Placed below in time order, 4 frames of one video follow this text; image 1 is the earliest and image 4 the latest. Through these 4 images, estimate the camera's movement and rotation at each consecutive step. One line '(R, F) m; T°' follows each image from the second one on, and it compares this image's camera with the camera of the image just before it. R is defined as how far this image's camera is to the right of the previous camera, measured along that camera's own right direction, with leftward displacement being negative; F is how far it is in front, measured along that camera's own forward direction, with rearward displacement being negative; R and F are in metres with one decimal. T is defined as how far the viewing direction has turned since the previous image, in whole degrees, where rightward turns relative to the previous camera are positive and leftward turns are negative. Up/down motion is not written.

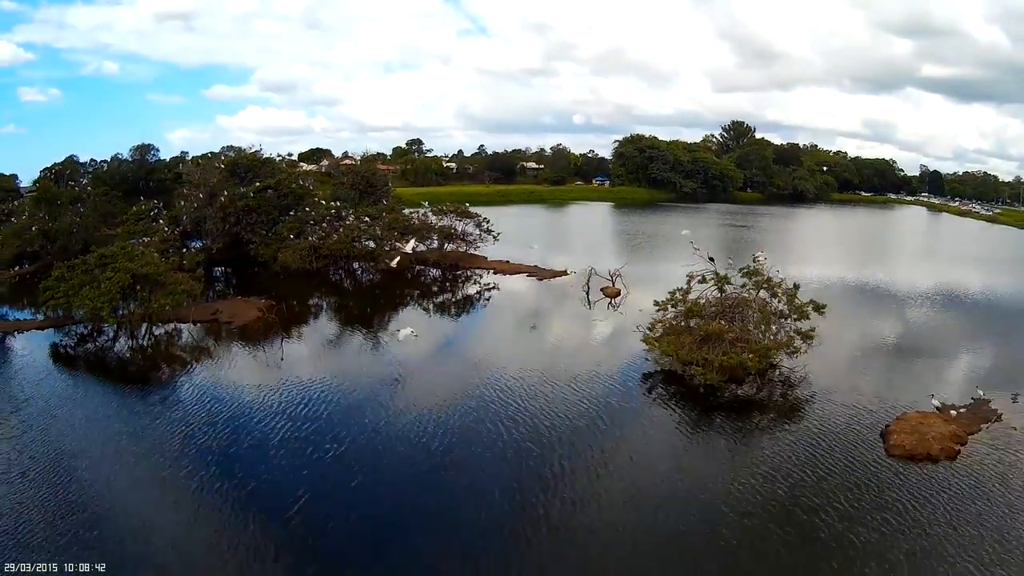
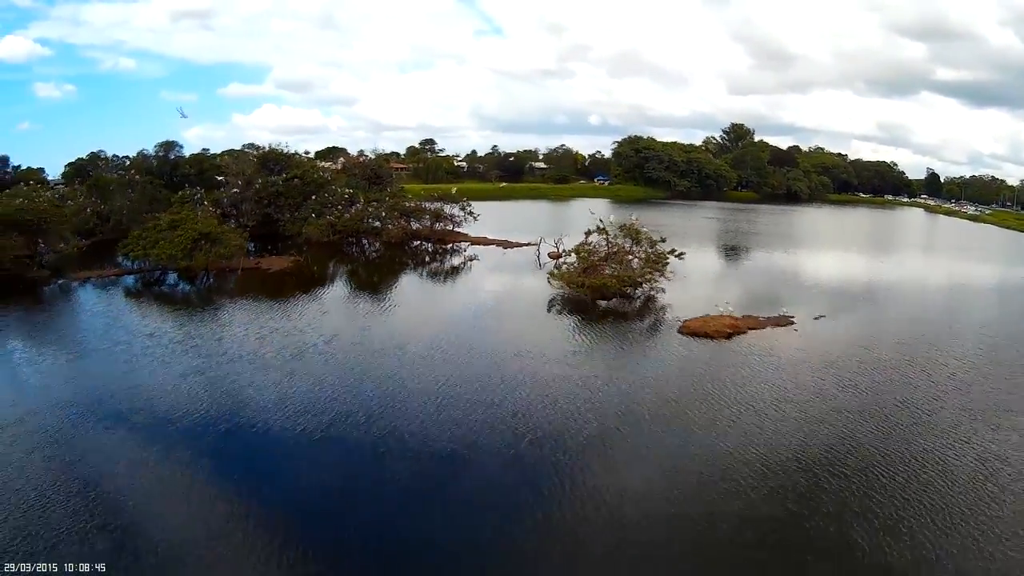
(+1.6, -5.9) m; -1°
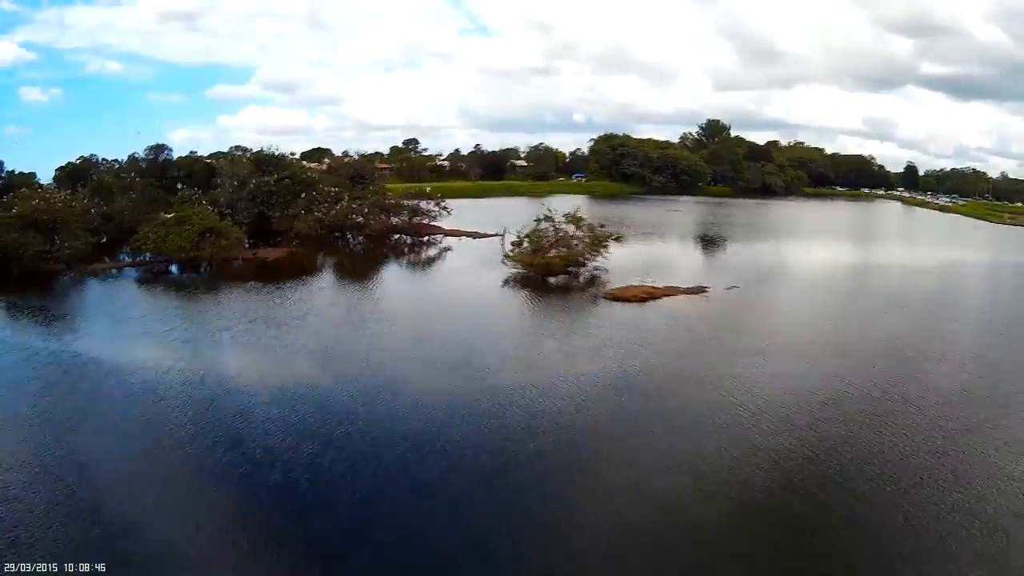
(+1.1, -3.9) m; +1°
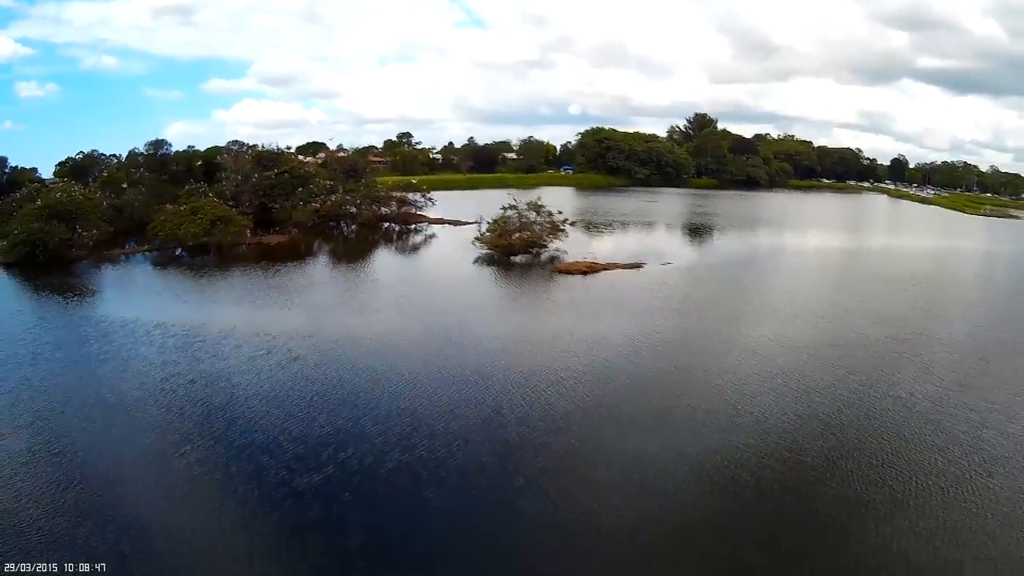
(+1.1, -3.9) m; 0°
